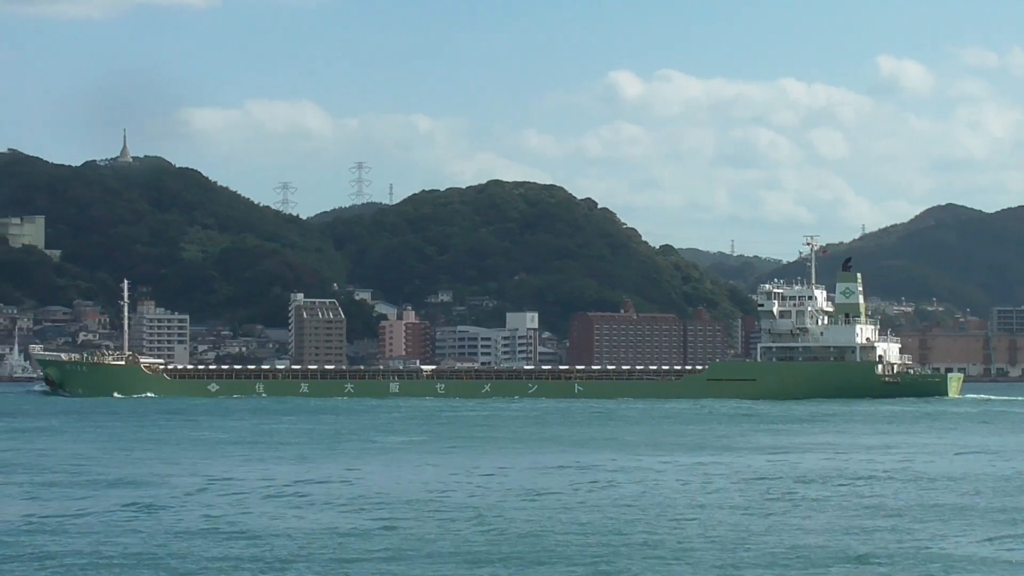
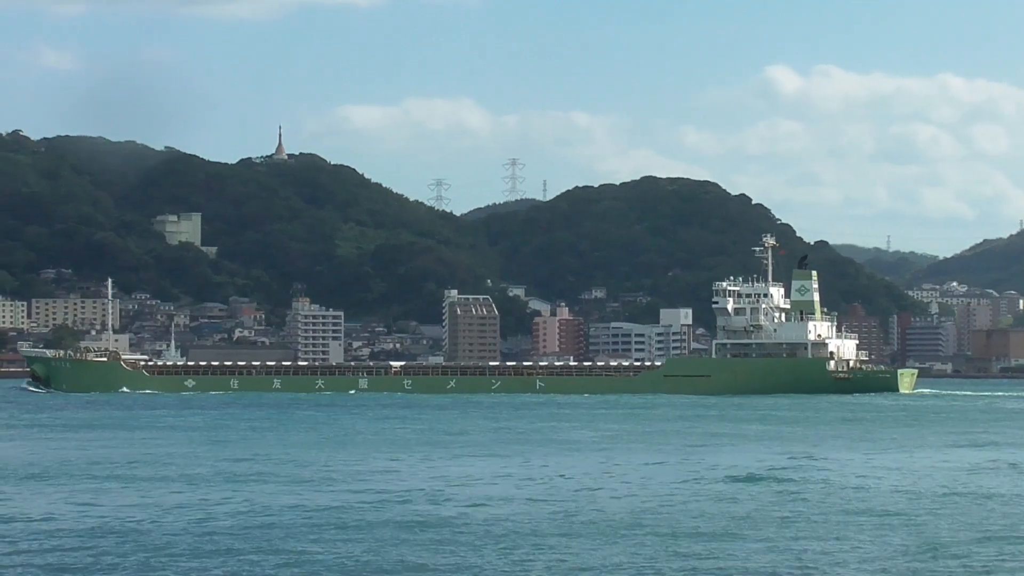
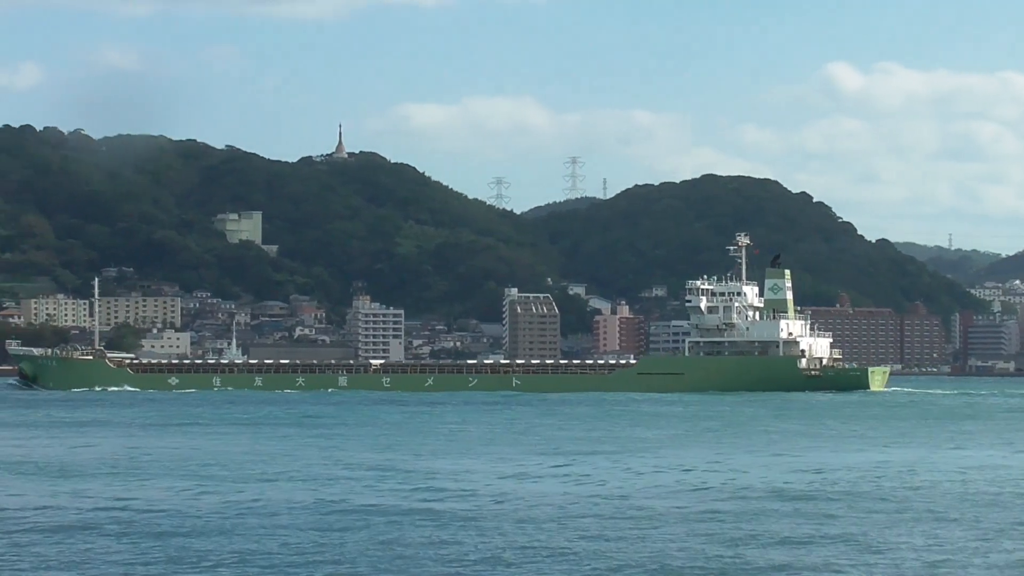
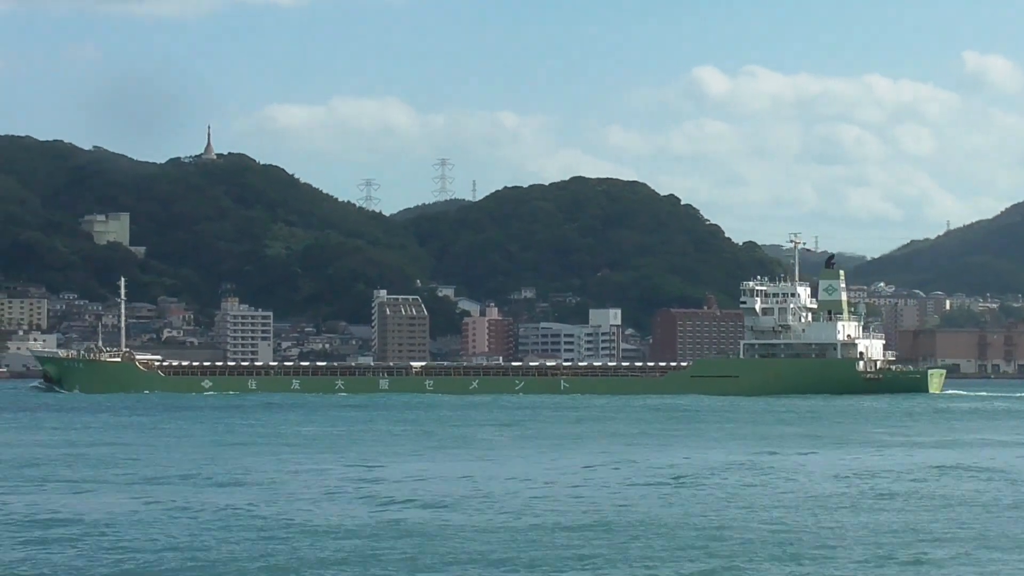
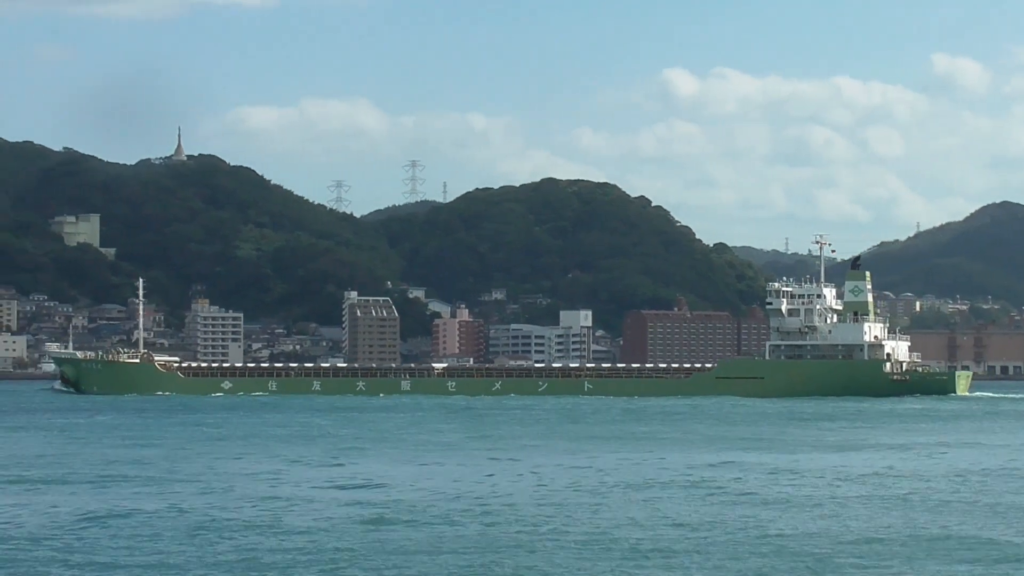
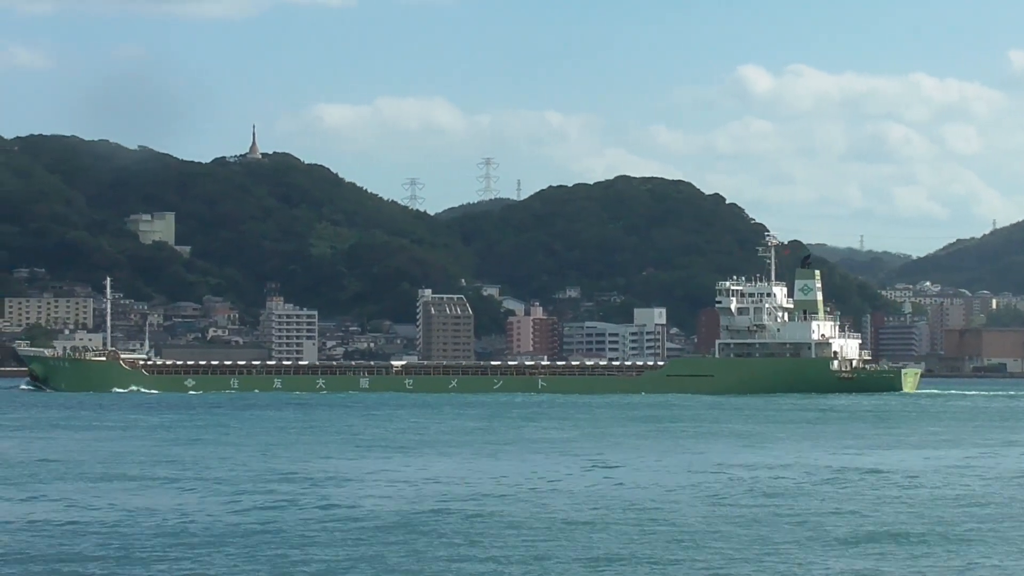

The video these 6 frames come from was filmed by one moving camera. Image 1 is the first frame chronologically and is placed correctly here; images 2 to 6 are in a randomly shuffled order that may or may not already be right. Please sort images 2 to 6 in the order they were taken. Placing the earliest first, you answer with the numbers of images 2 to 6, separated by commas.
5, 4, 6, 2, 3
